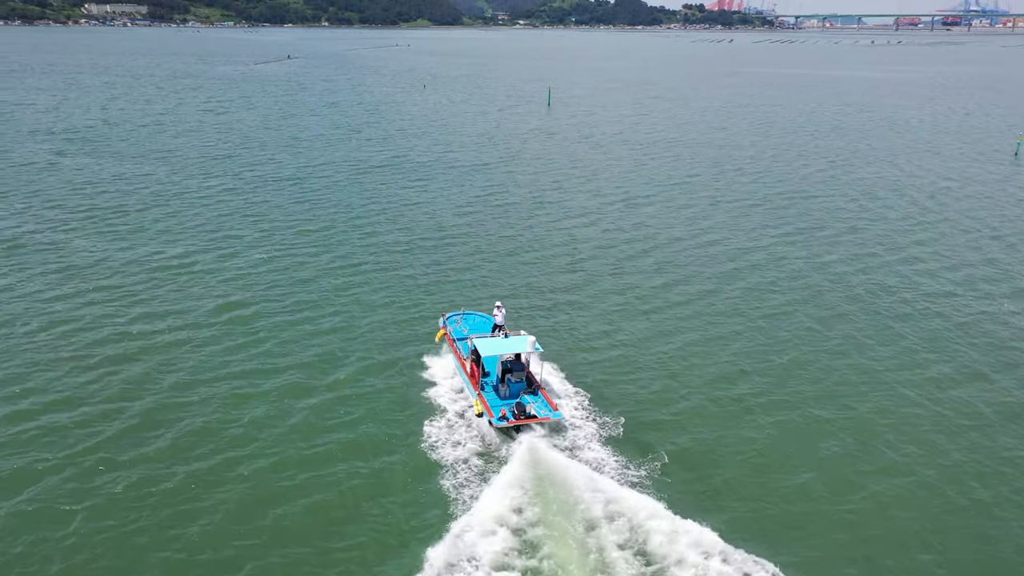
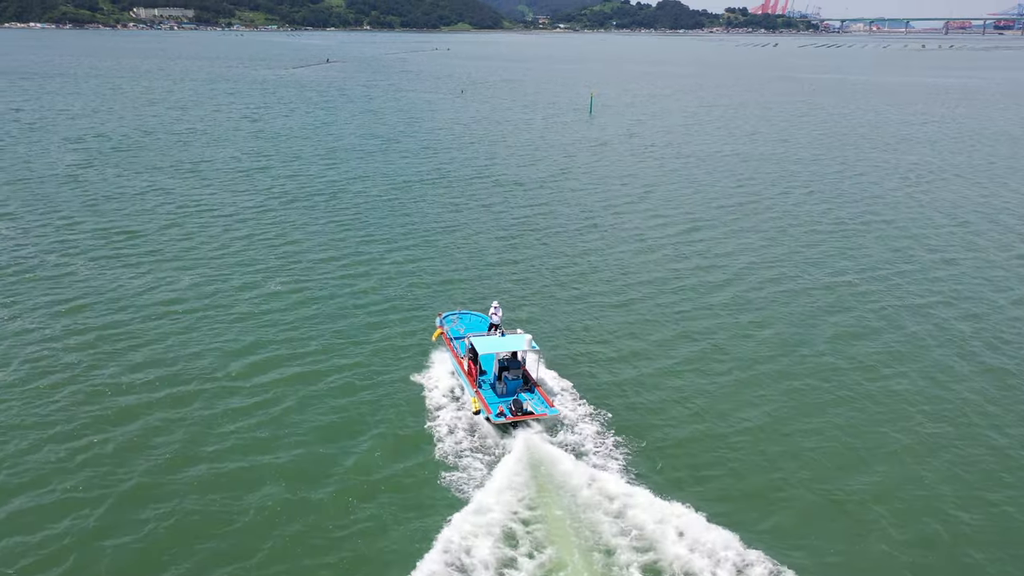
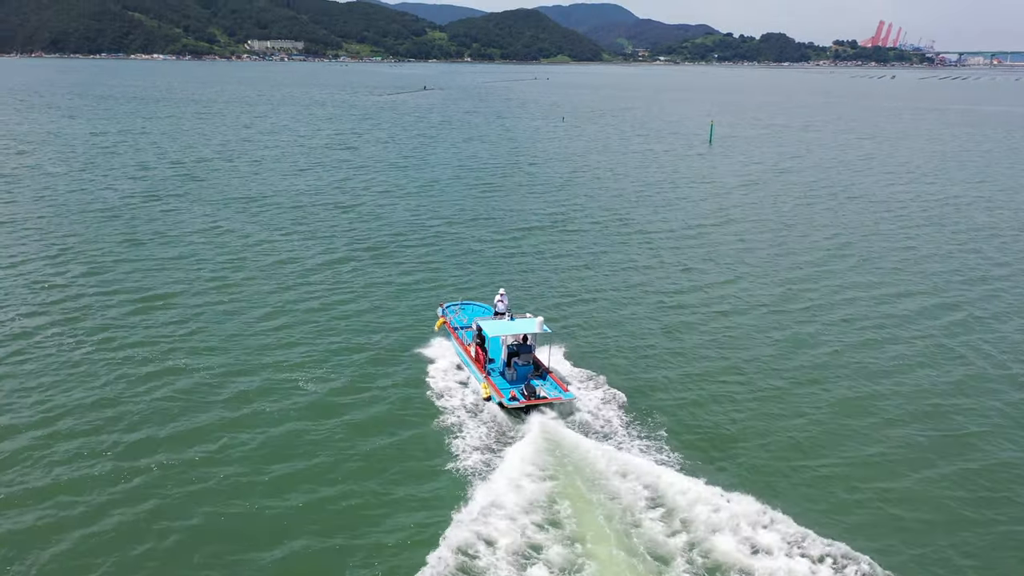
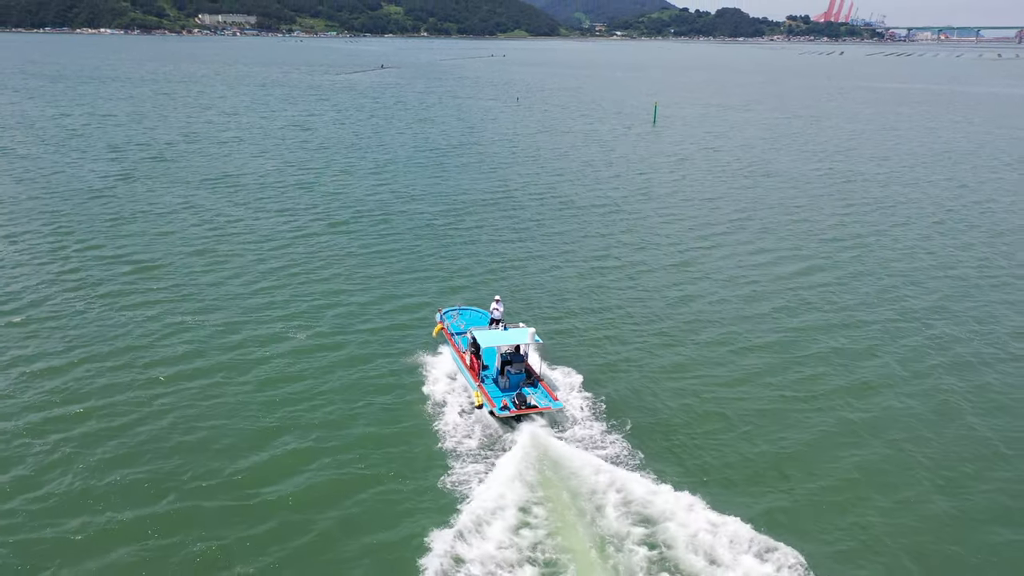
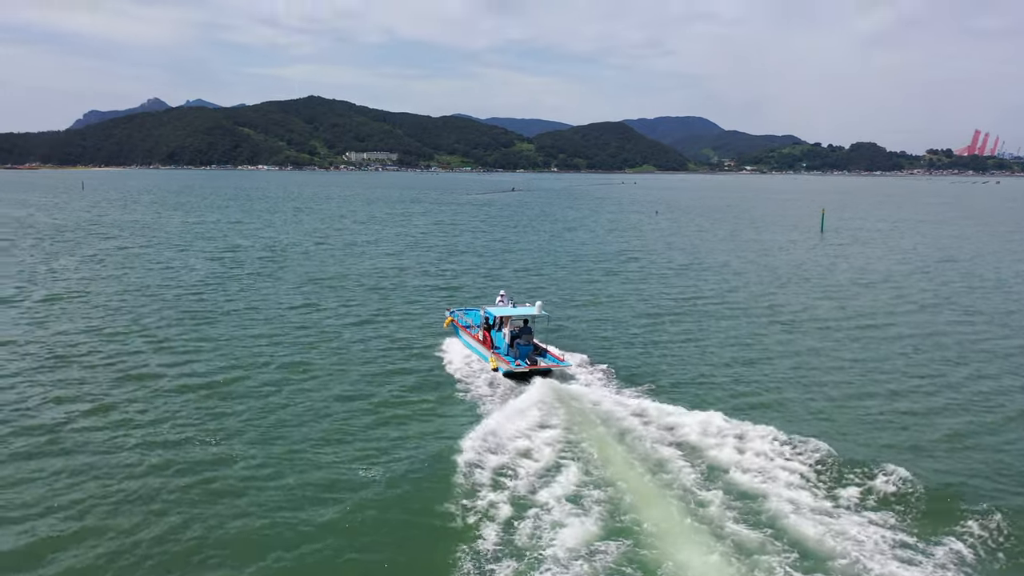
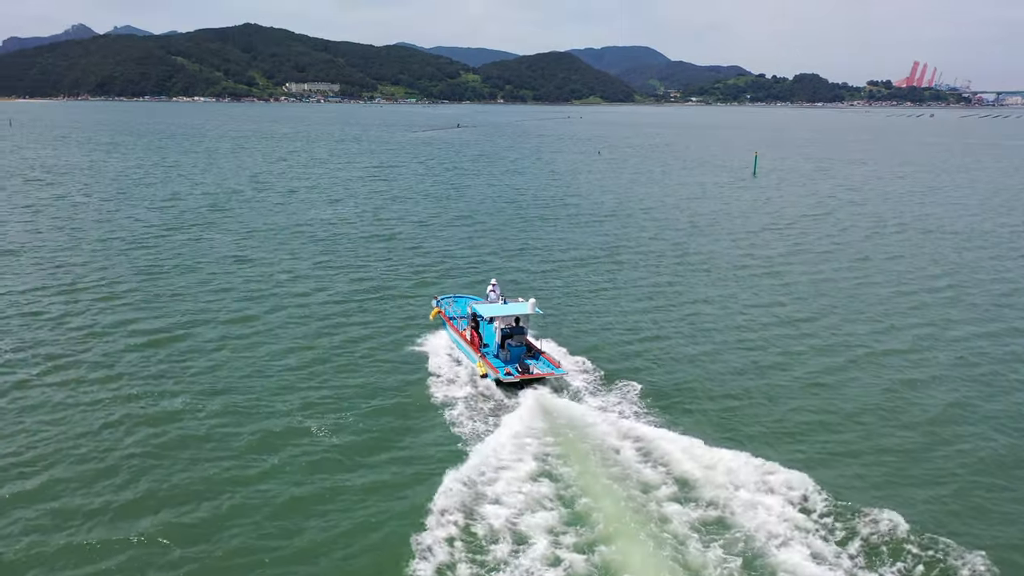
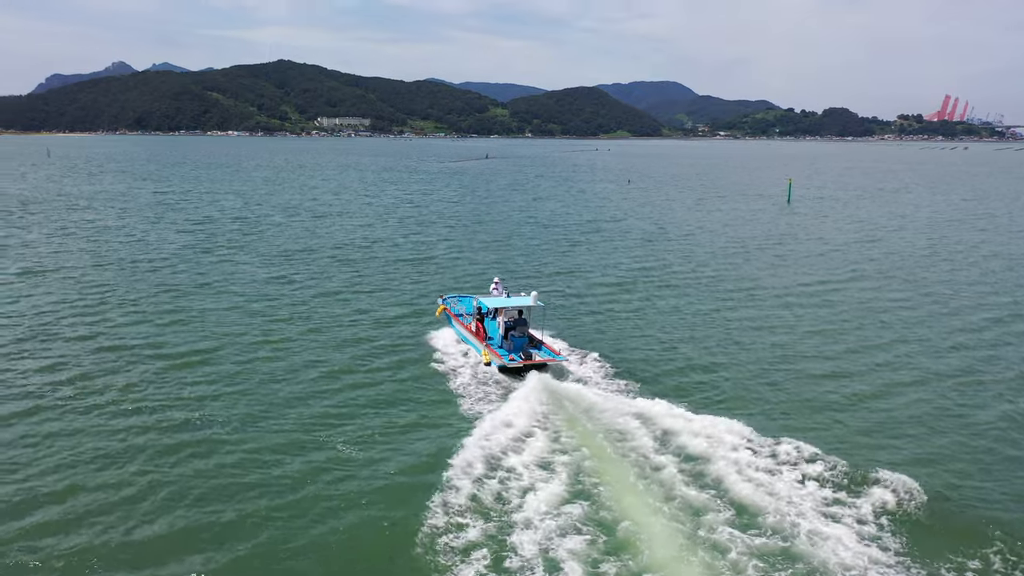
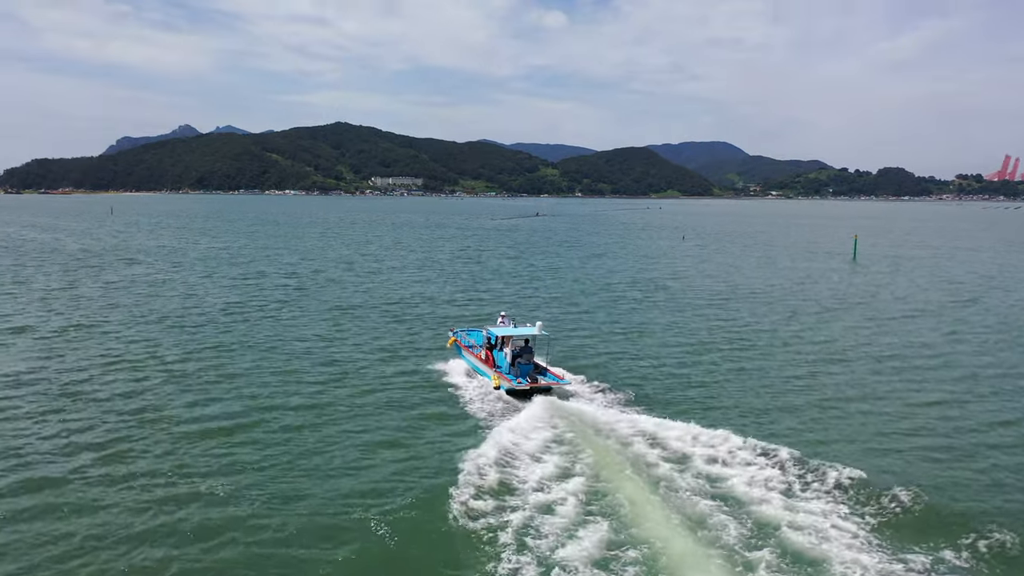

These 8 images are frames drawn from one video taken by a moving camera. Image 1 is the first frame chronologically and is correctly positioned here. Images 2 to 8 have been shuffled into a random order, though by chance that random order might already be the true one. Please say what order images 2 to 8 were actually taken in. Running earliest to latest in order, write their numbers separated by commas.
2, 4, 3, 6, 7, 5, 8
